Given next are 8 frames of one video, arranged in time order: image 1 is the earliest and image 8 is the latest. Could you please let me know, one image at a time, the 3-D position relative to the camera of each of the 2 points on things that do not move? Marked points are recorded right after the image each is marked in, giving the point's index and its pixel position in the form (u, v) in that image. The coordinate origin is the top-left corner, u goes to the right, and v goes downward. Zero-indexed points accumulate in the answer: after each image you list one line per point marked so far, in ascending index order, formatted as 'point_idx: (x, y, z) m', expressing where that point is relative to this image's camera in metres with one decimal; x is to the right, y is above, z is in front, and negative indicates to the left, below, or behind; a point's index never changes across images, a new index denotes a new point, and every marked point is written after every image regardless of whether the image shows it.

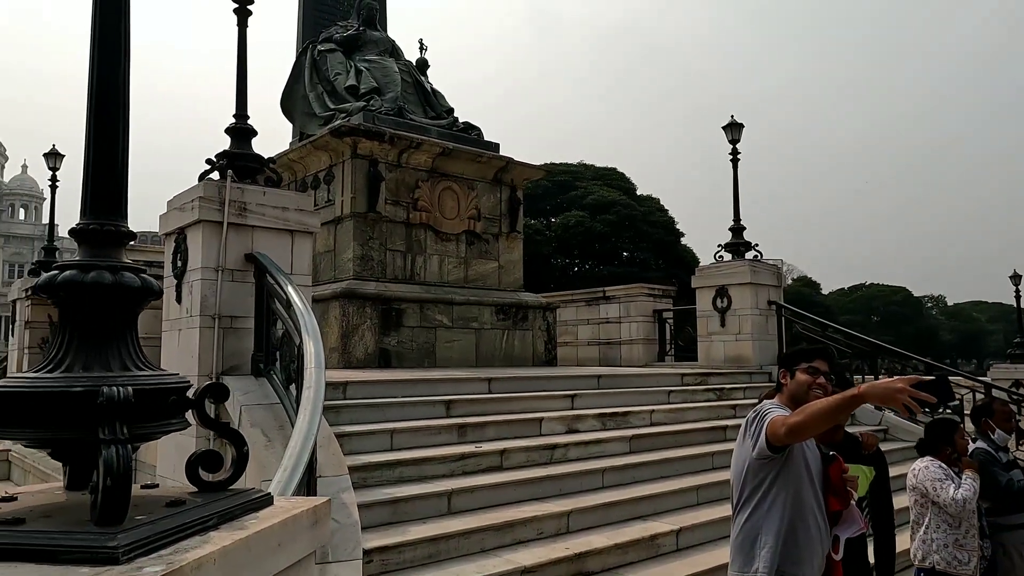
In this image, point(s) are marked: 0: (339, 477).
0: (-1.1, -1.1, +4.5) m
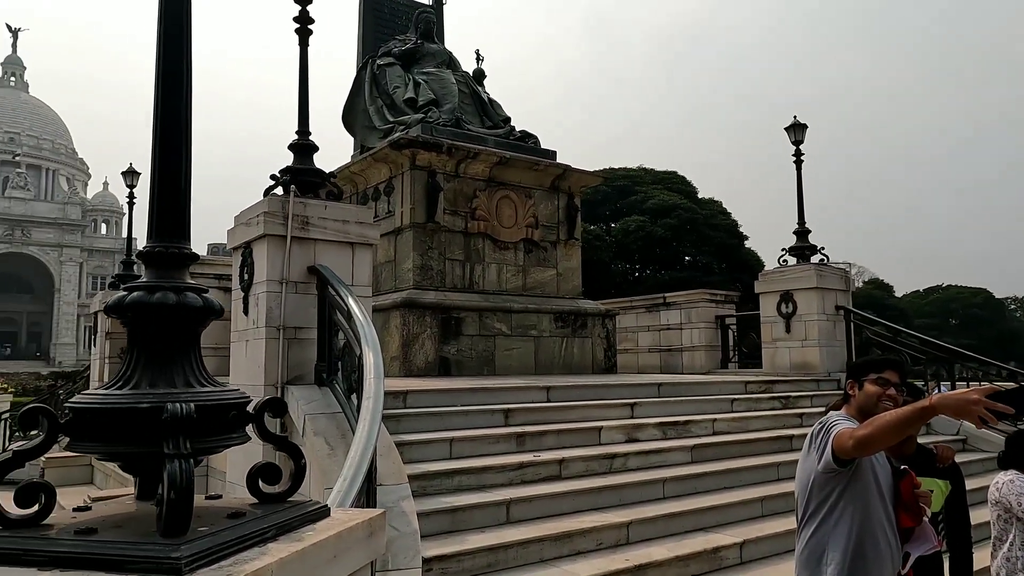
0: (-0.7, -1.2, +4.6) m
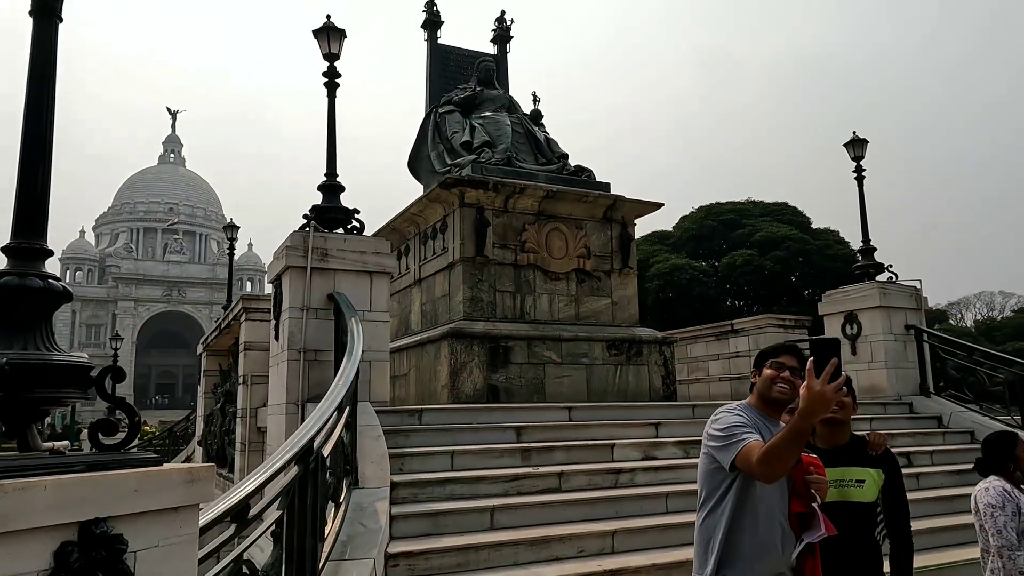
0: (-0.9, -1.3, +4.9) m
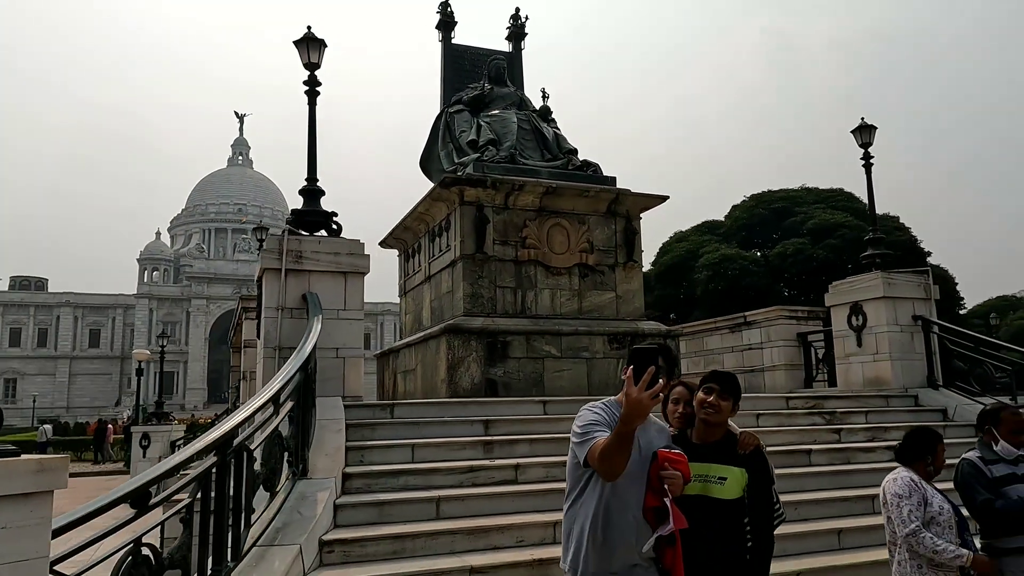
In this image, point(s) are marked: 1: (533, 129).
0: (-1.3, -1.3, +5.2) m
1: (+0.3, +2.6, +12.1) m
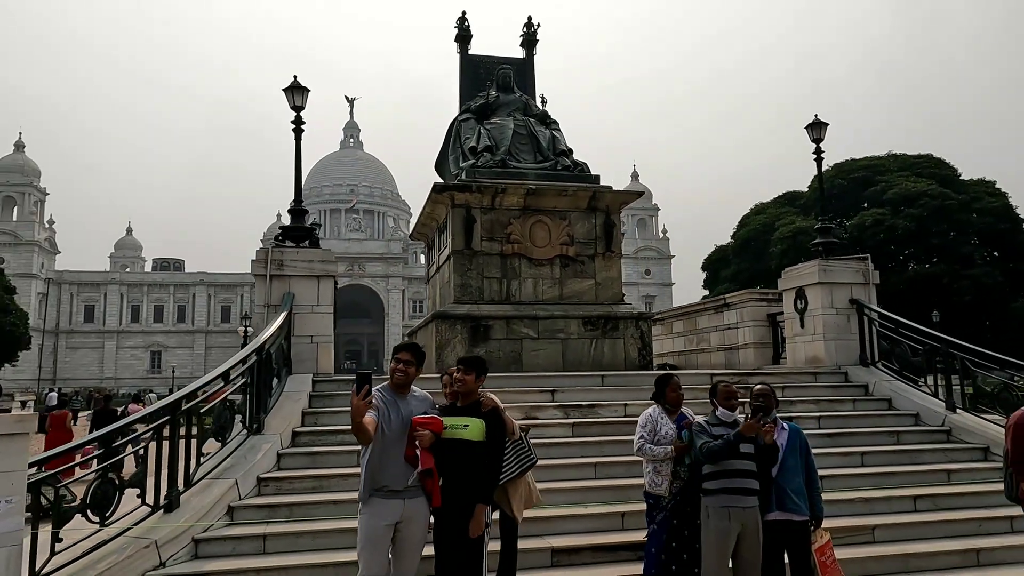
0: (-2.2, -1.4, +7.0) m
1: (+0.3, +2.8, +13.5) m
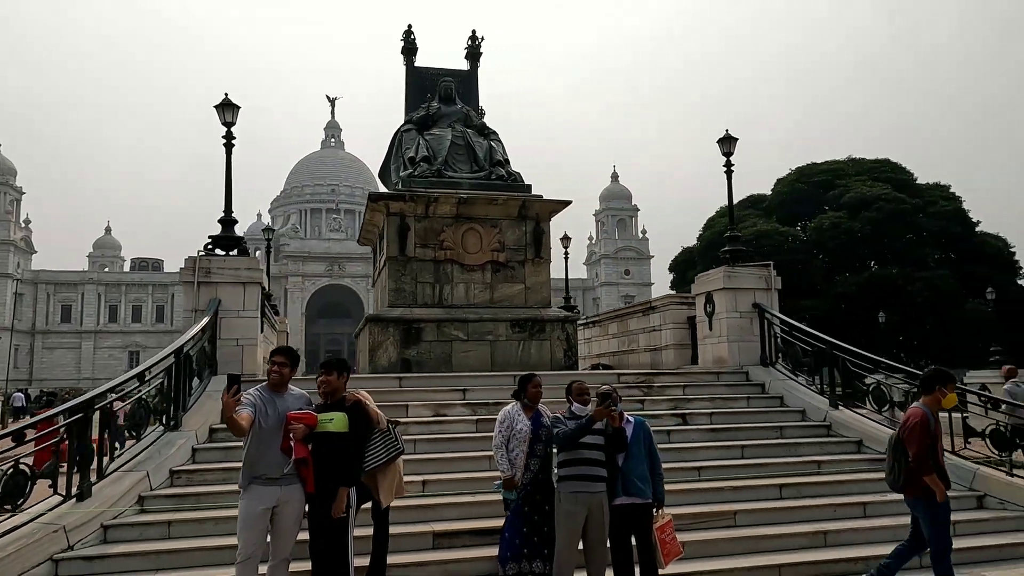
0: (-3.3, -1.5, +7.6) m
1: (-0.9, +2.7, +14.1) m
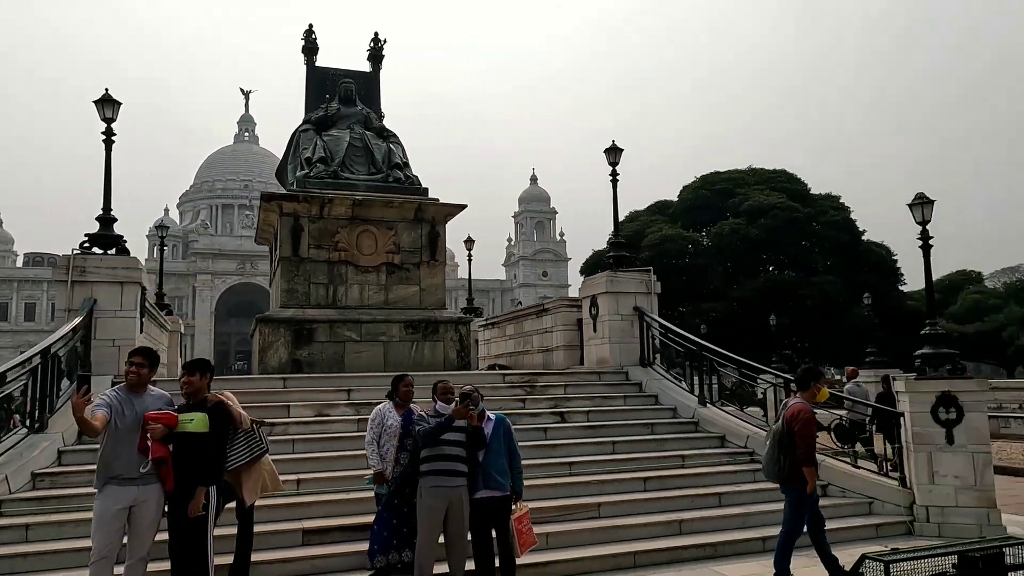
0: (-4.6, -1.5, +7.5) m
1: (-2.8, +2.7, +14.2) m
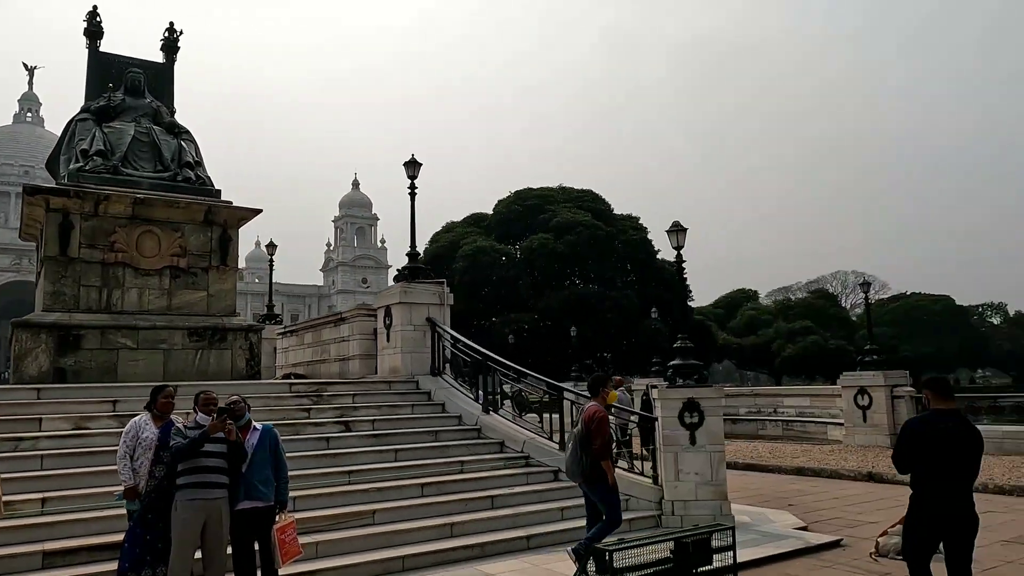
0: (-6.7, -1.4, +6.4) m
1: (-6.4, +2.6, +13.4) m
